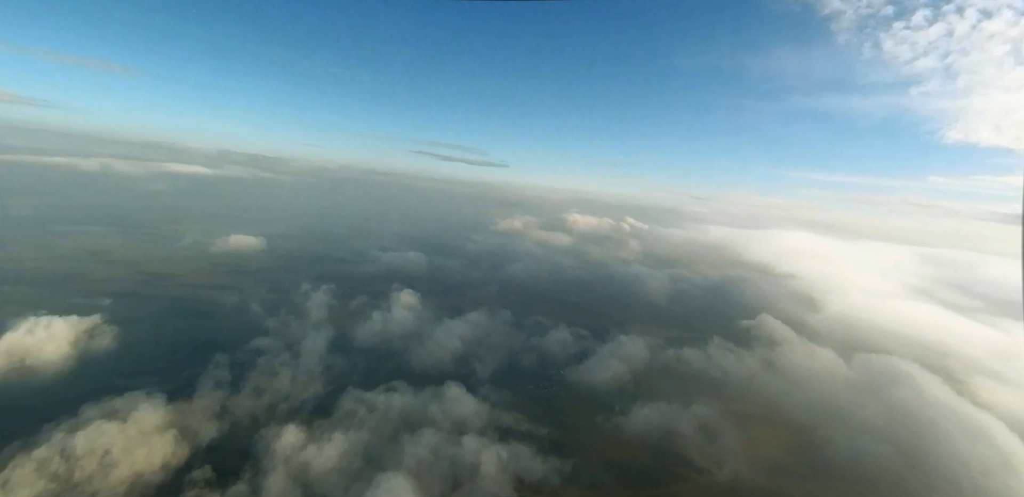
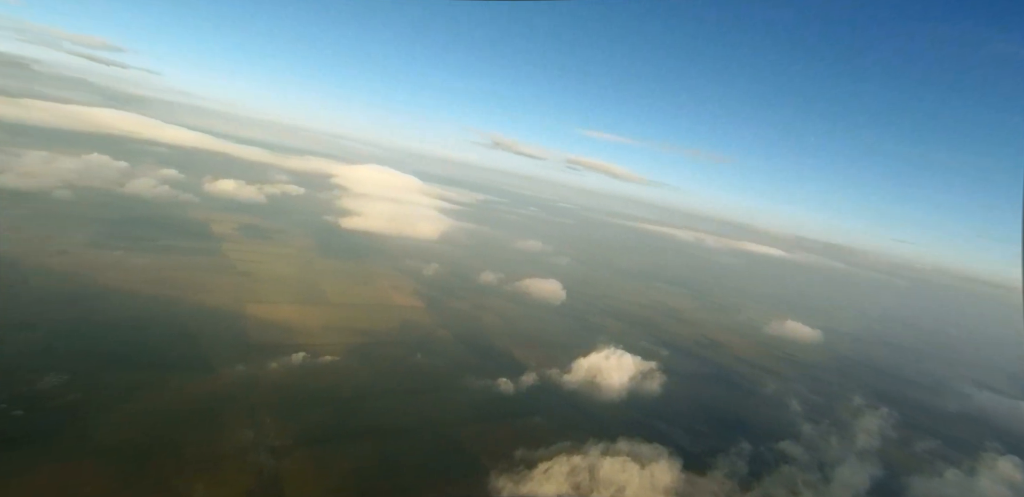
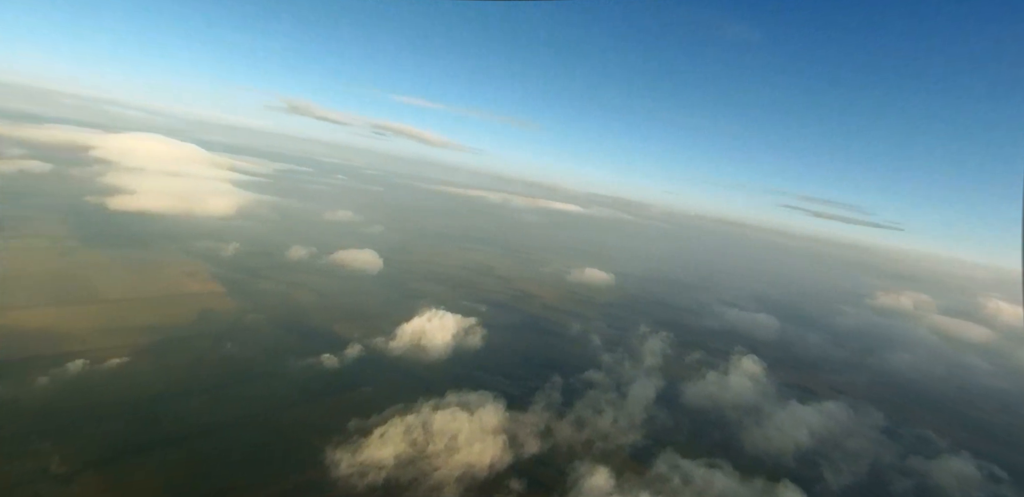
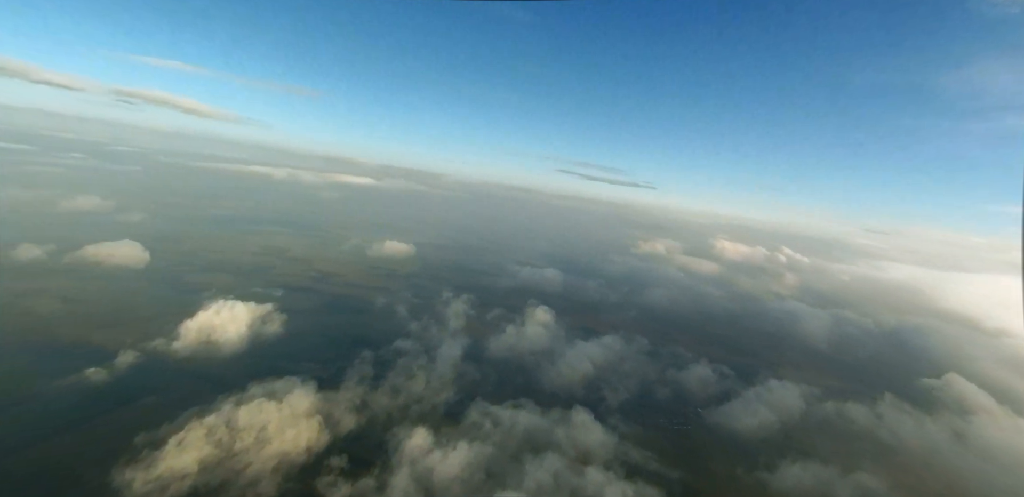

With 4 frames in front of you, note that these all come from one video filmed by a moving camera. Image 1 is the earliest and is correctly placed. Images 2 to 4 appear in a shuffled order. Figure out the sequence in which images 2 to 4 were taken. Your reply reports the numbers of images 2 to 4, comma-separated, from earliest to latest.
4, 3, 2
